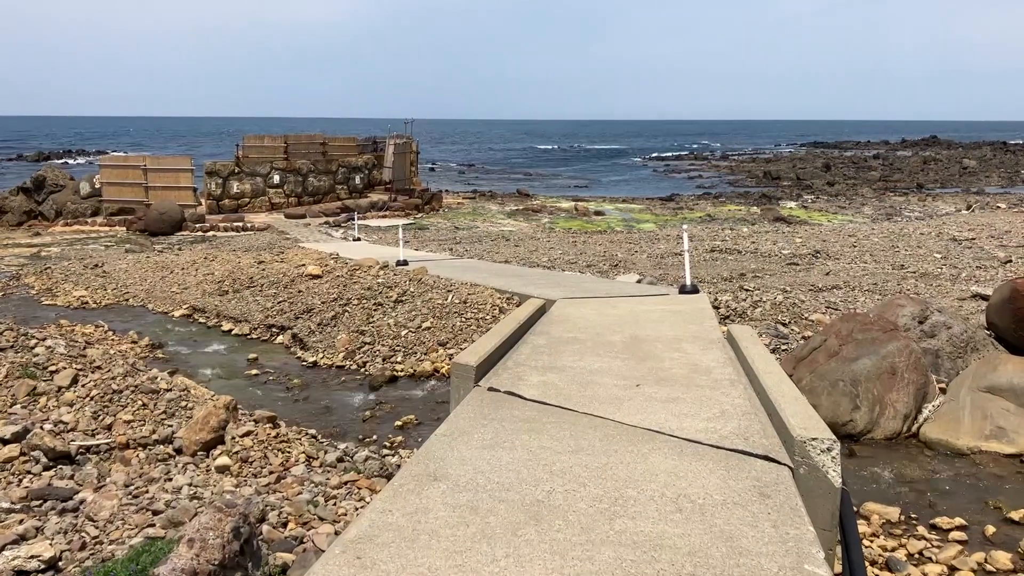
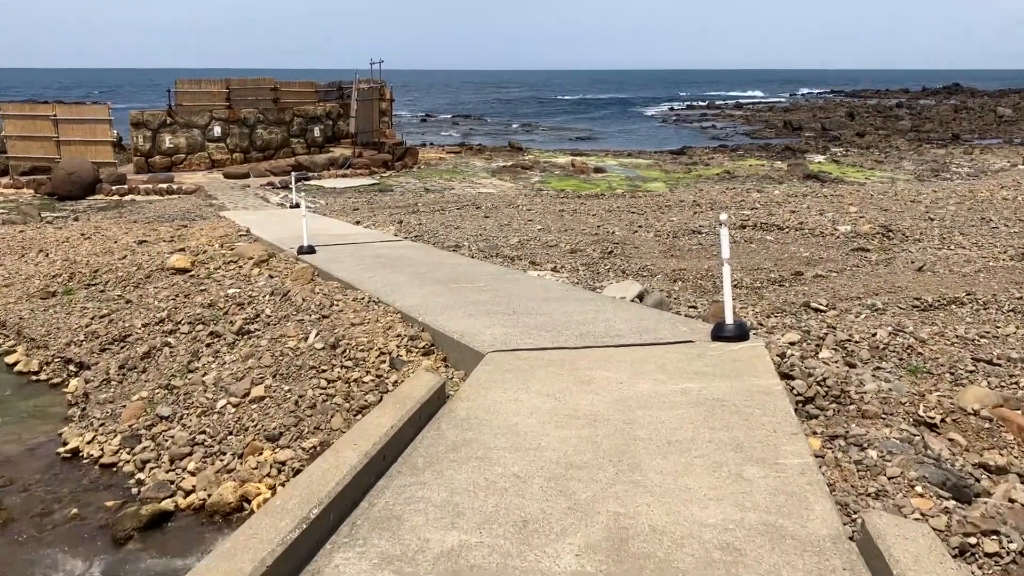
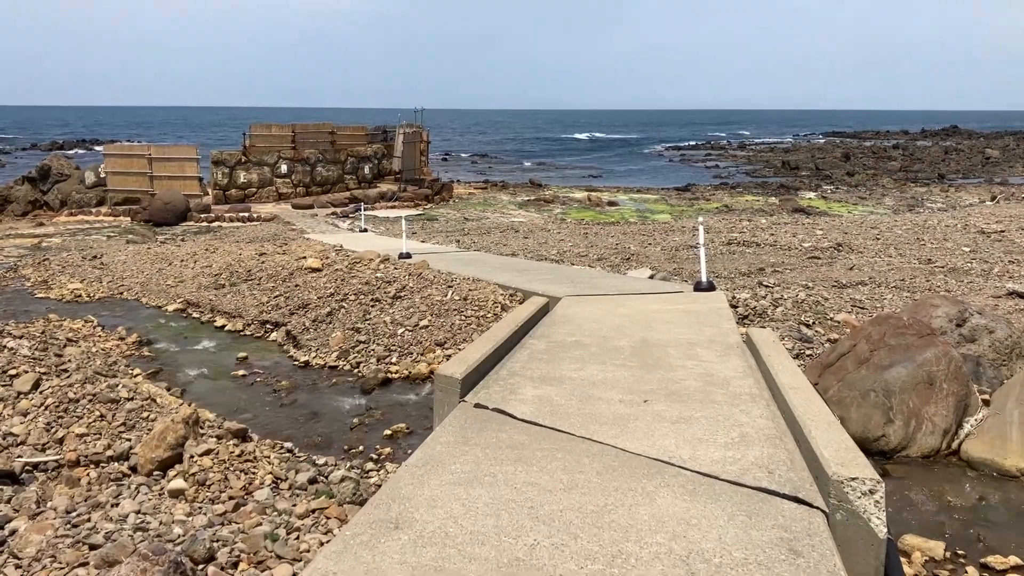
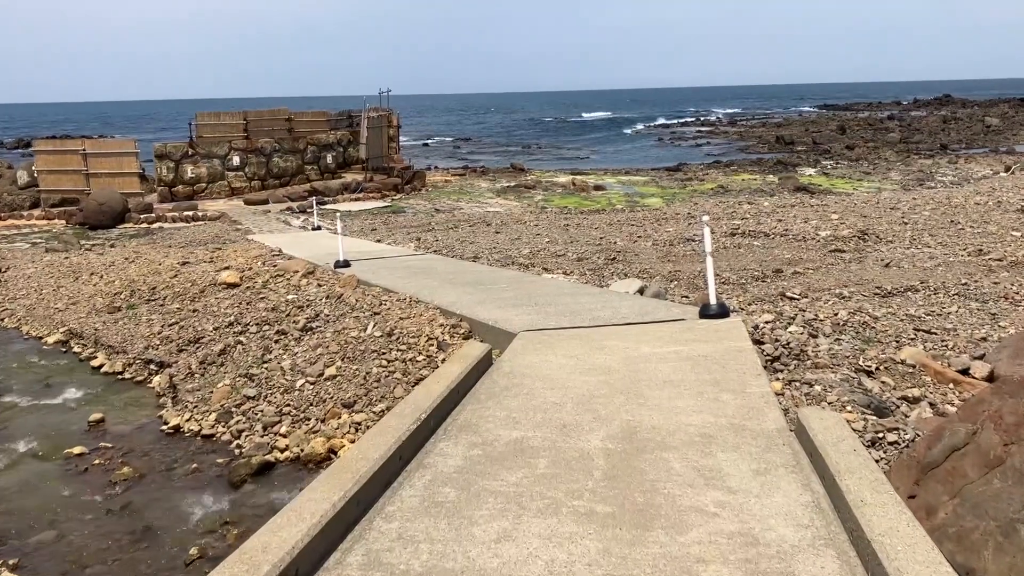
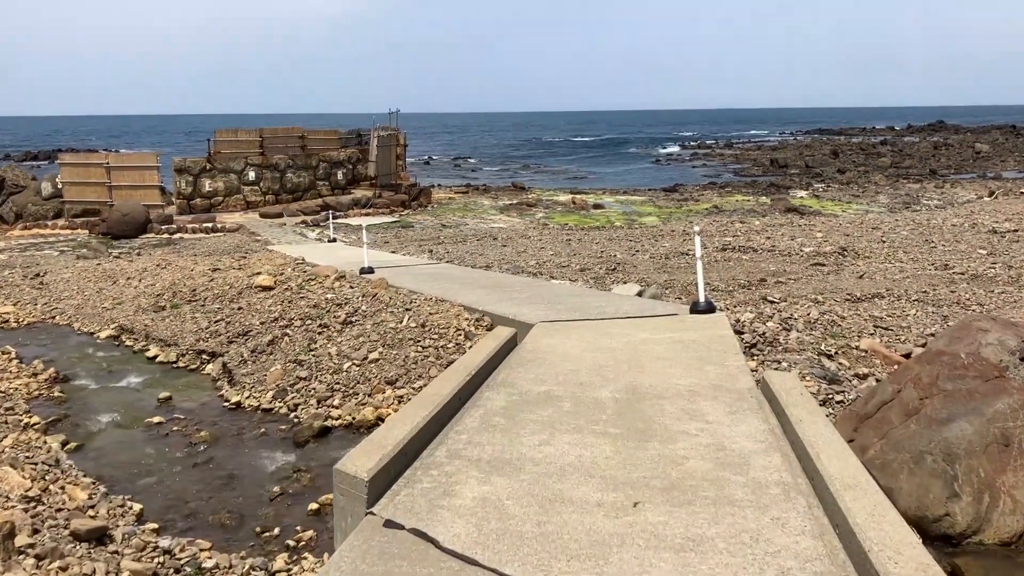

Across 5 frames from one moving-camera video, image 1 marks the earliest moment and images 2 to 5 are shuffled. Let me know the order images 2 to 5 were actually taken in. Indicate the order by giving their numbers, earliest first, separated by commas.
3, 5, 4, 2
